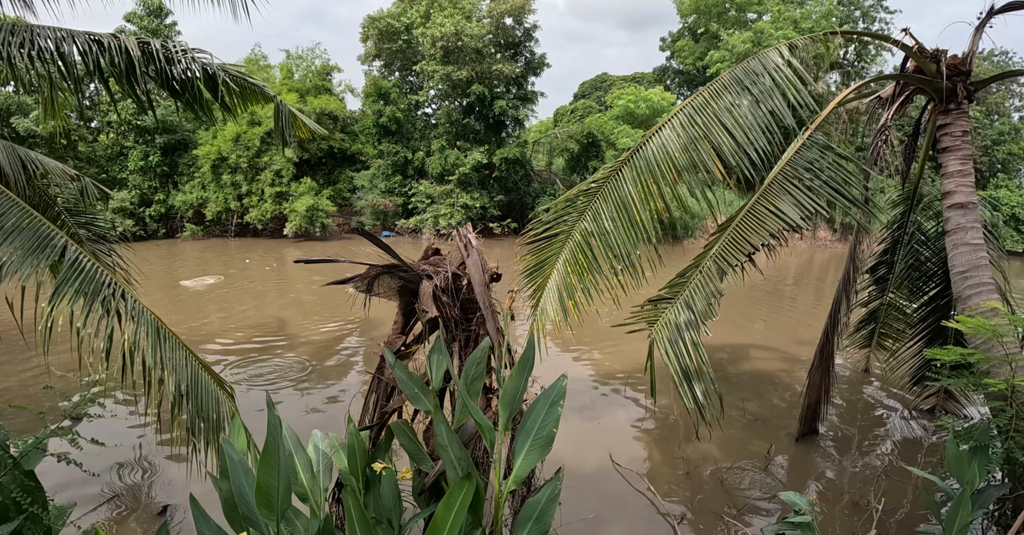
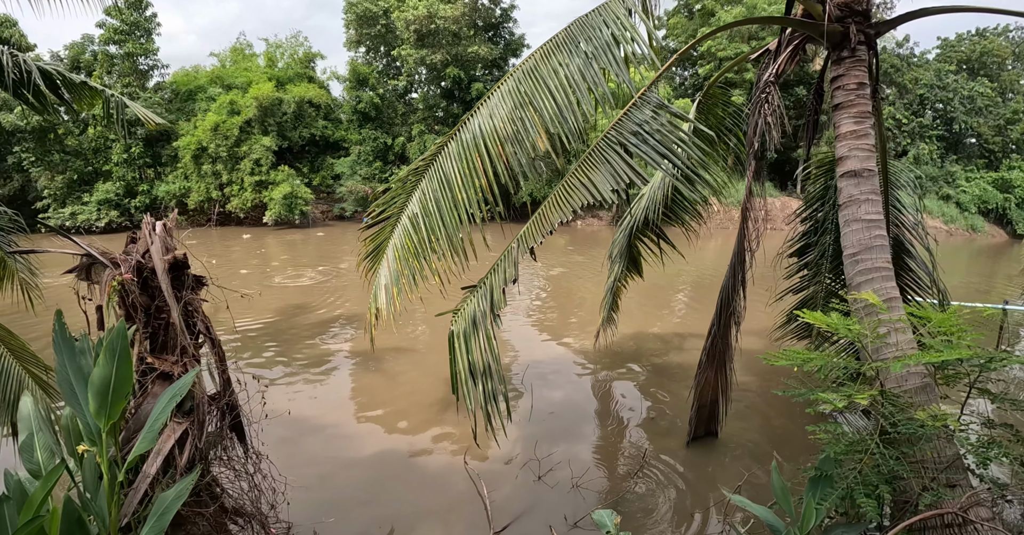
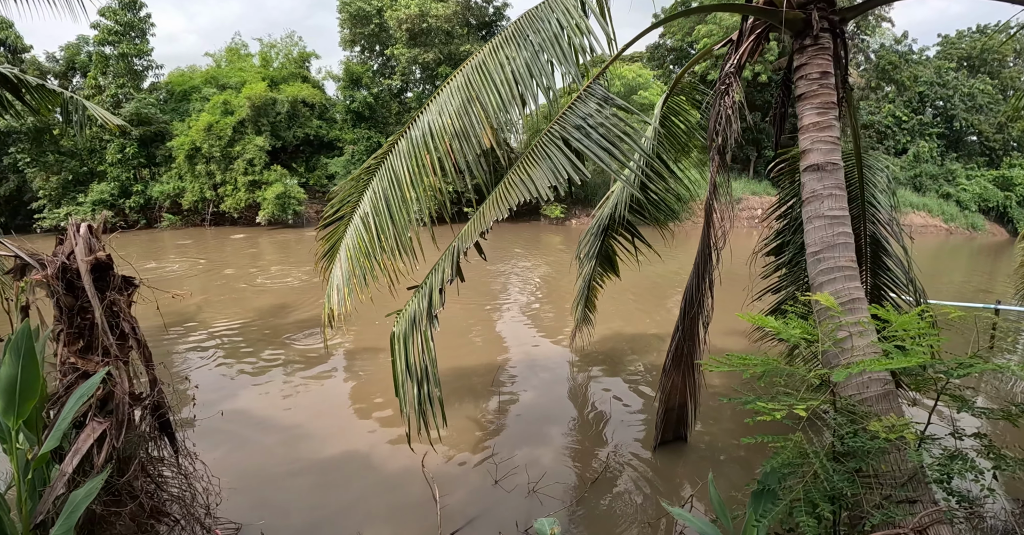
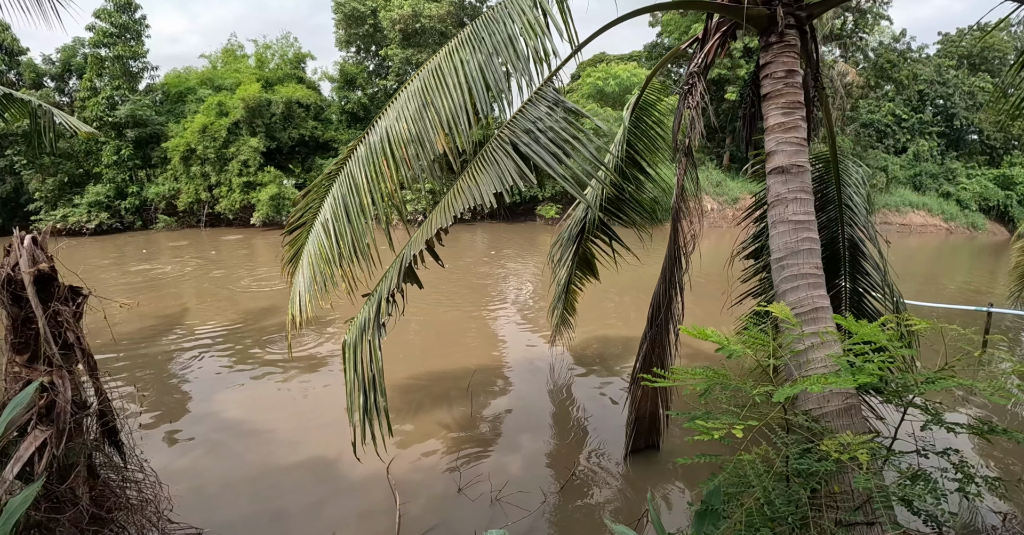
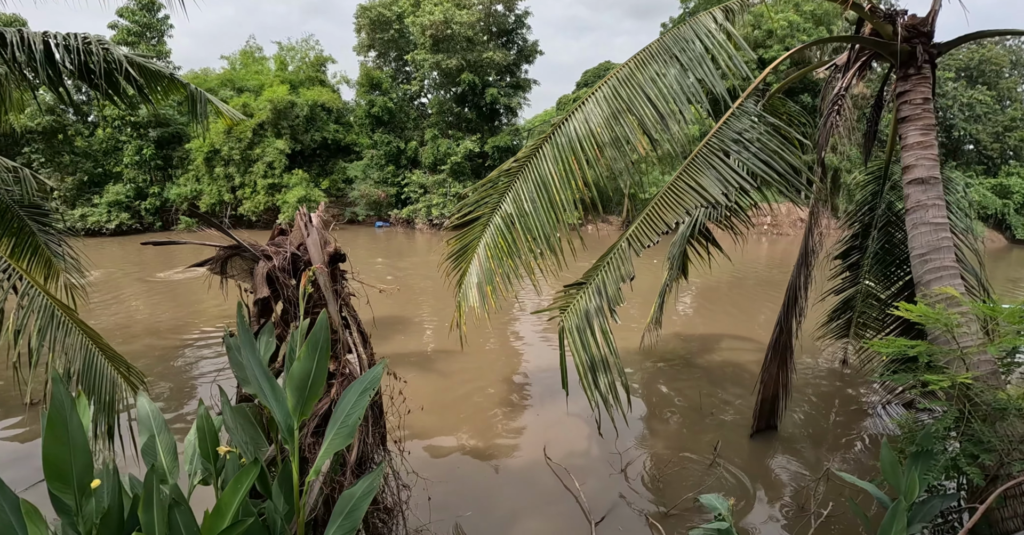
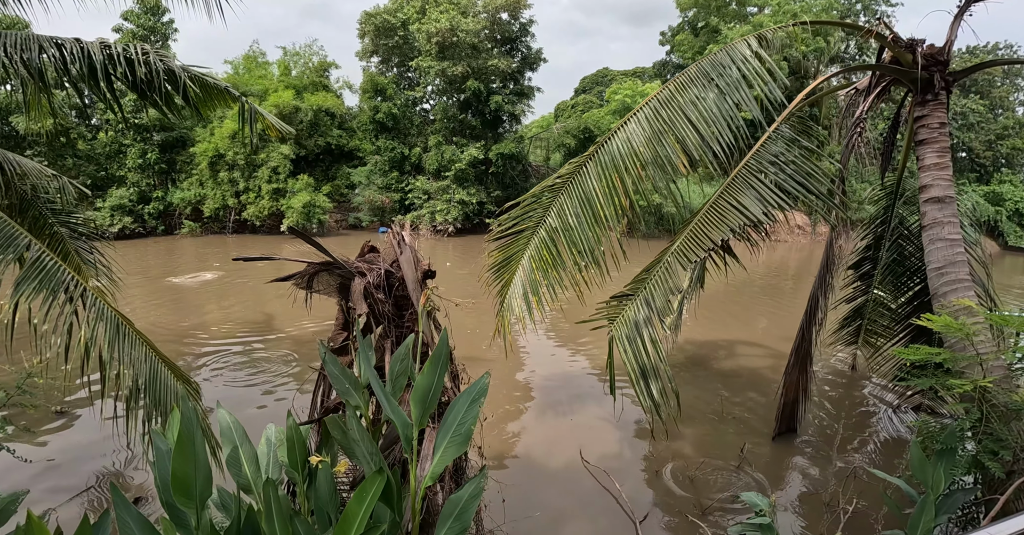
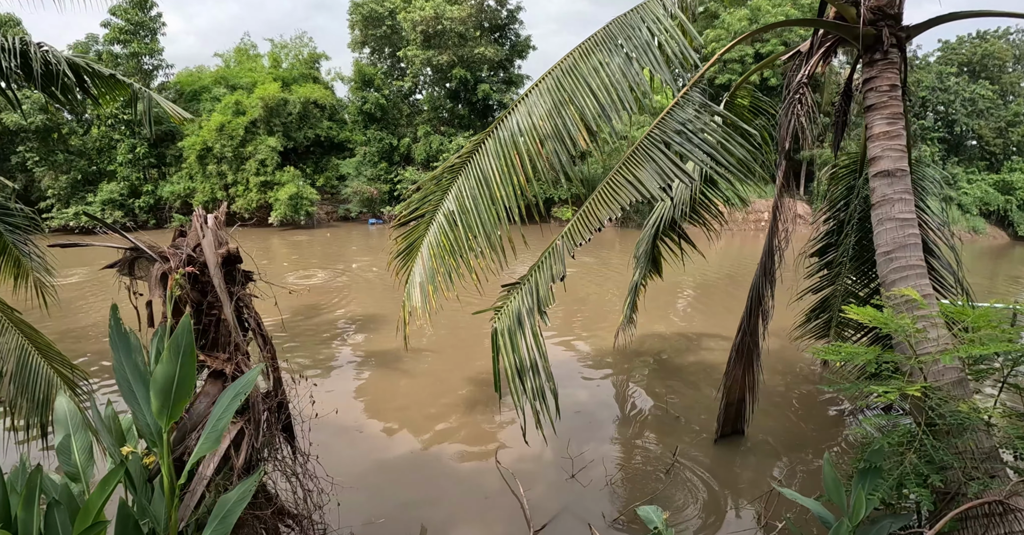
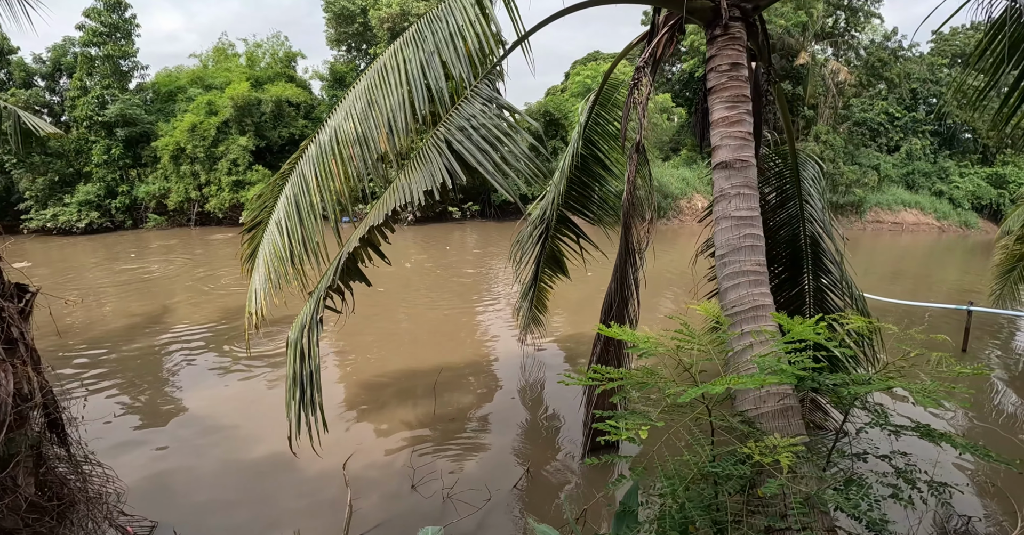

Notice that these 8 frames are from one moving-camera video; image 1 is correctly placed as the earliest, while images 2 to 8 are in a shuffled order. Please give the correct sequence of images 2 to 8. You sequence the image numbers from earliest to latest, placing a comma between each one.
6, 5, 7, 2, 3, 4, 8
